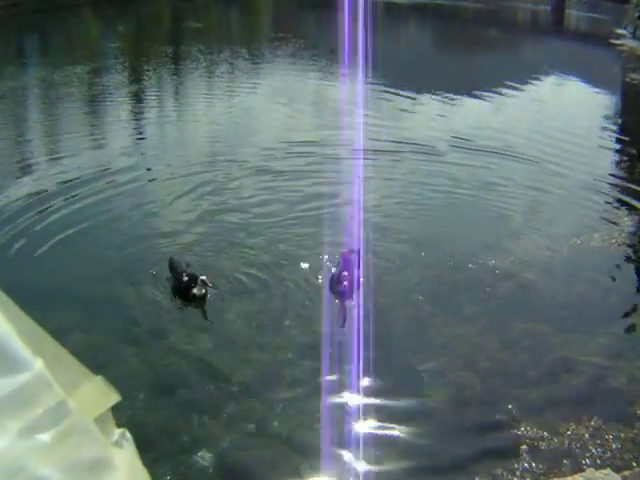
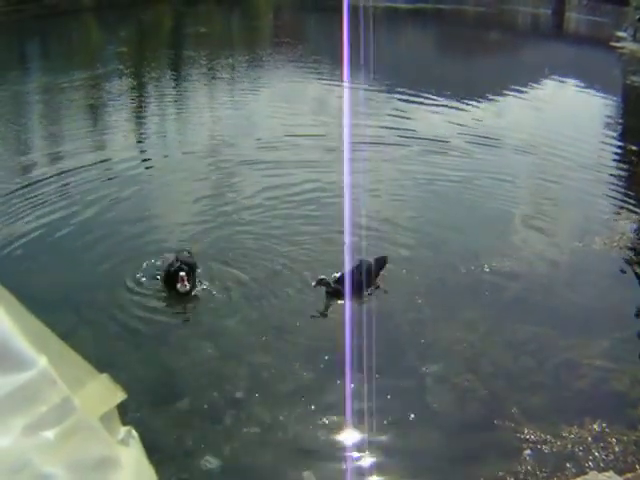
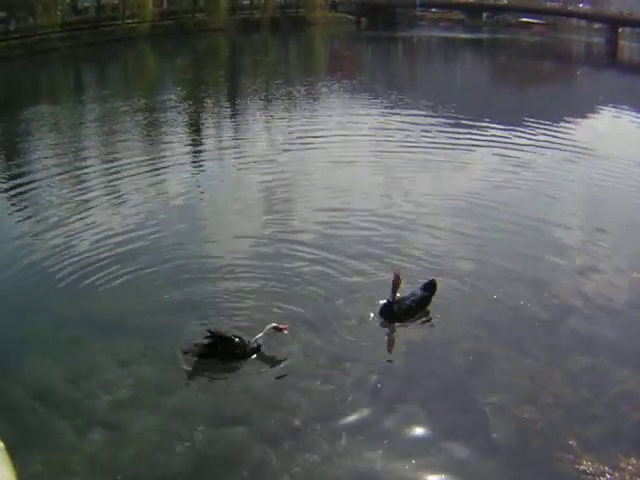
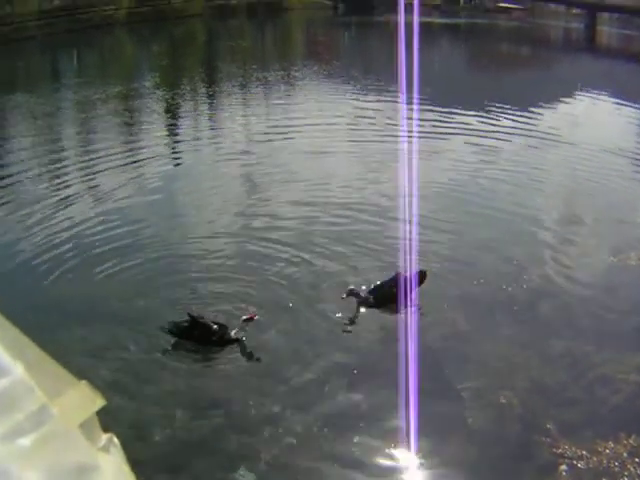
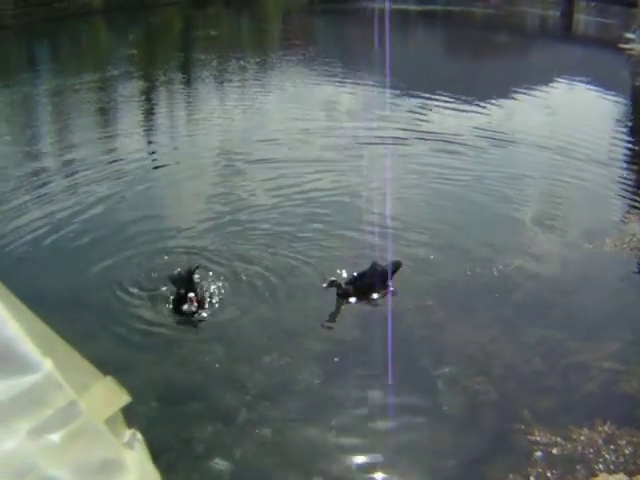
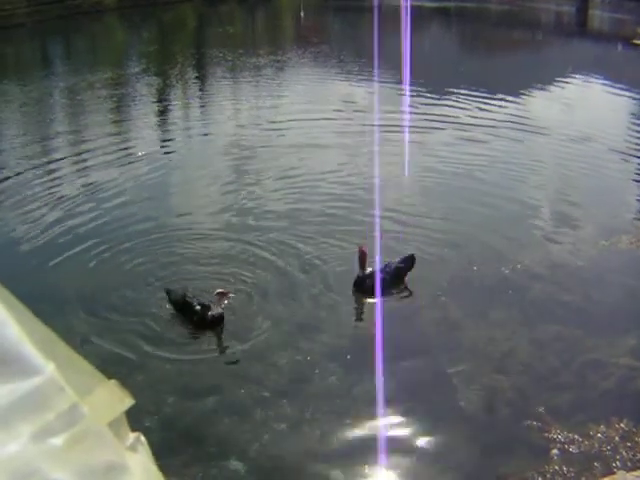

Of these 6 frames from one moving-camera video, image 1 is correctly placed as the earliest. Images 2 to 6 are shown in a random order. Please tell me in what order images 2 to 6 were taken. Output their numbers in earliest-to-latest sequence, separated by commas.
2, 5, 6, 4, 3
